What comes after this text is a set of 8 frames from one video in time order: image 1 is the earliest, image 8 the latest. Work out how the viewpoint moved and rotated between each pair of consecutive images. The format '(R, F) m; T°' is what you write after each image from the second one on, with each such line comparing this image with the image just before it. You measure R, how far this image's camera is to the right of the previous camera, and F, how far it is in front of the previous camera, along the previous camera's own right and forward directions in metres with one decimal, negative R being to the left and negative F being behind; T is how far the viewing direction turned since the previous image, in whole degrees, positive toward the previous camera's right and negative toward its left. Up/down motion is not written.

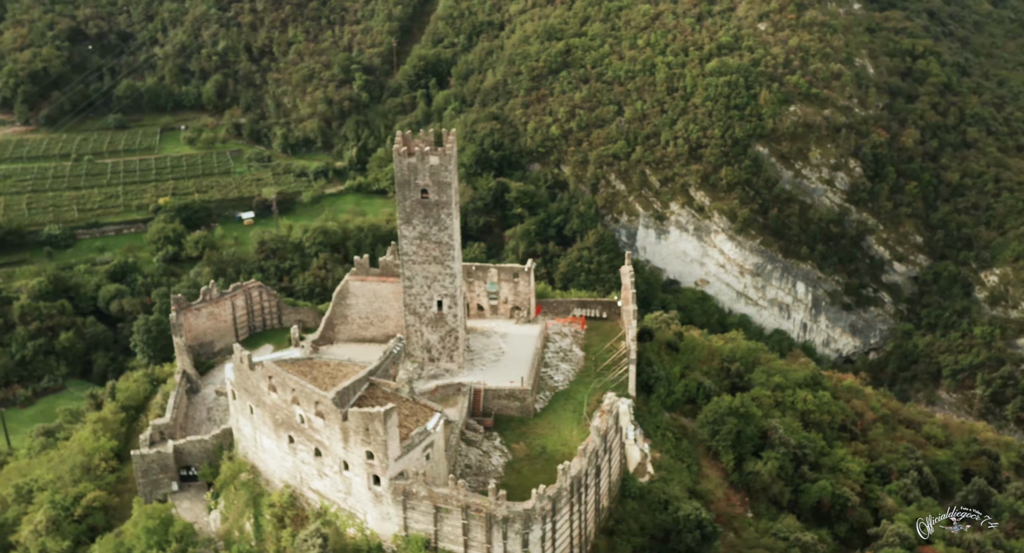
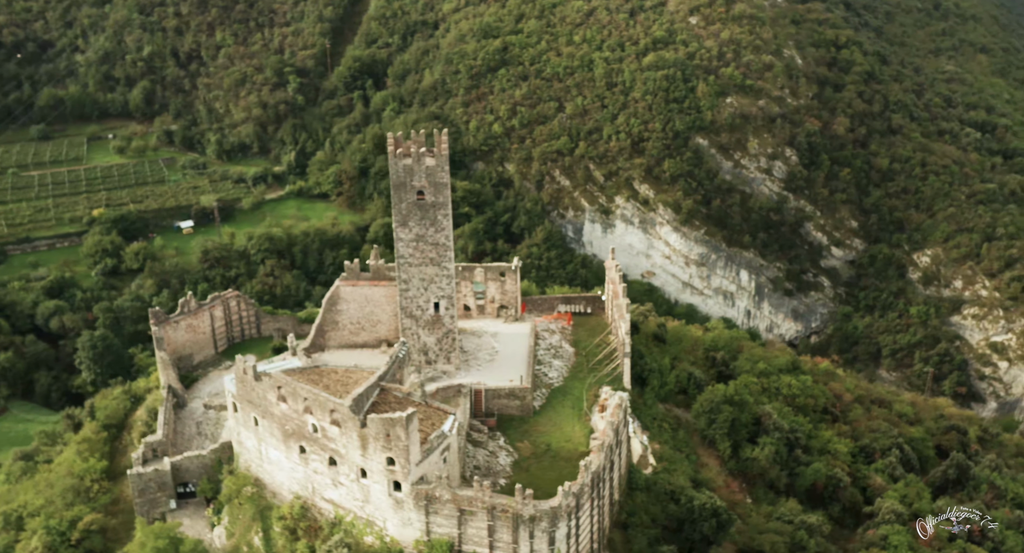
(-1.5, +0.2) m; +4°
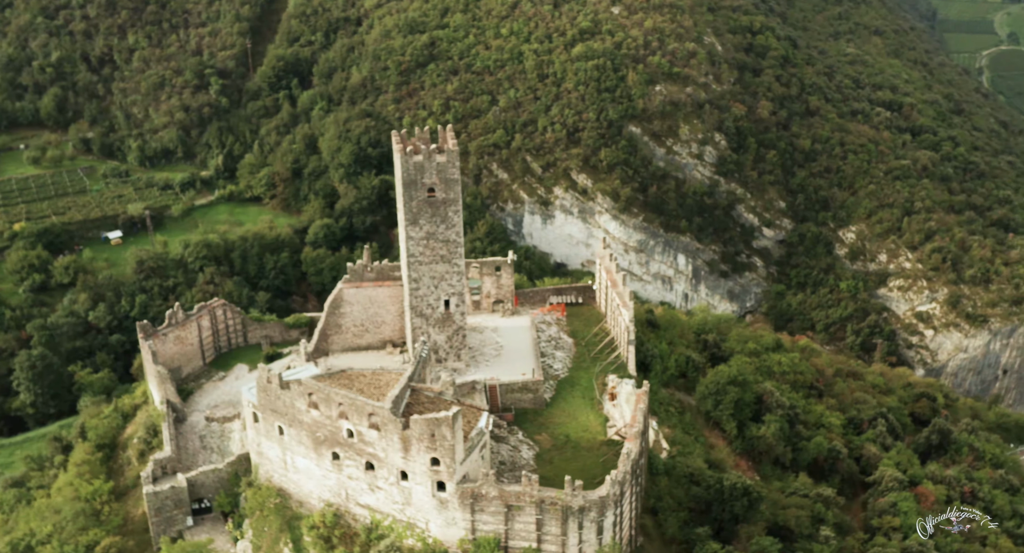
(-2.1, +0.3) m; +4°
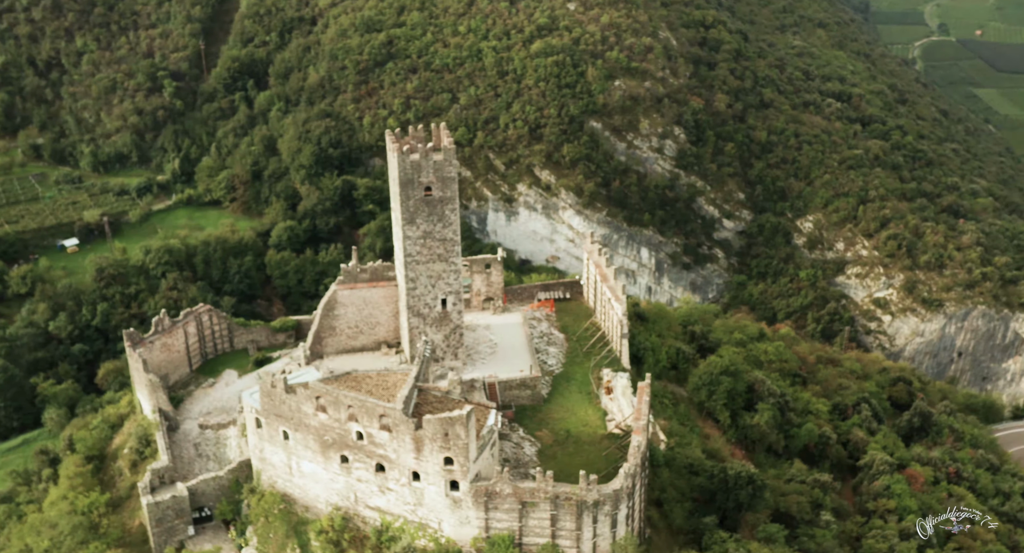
(-1.0, +0.1) m; +2°
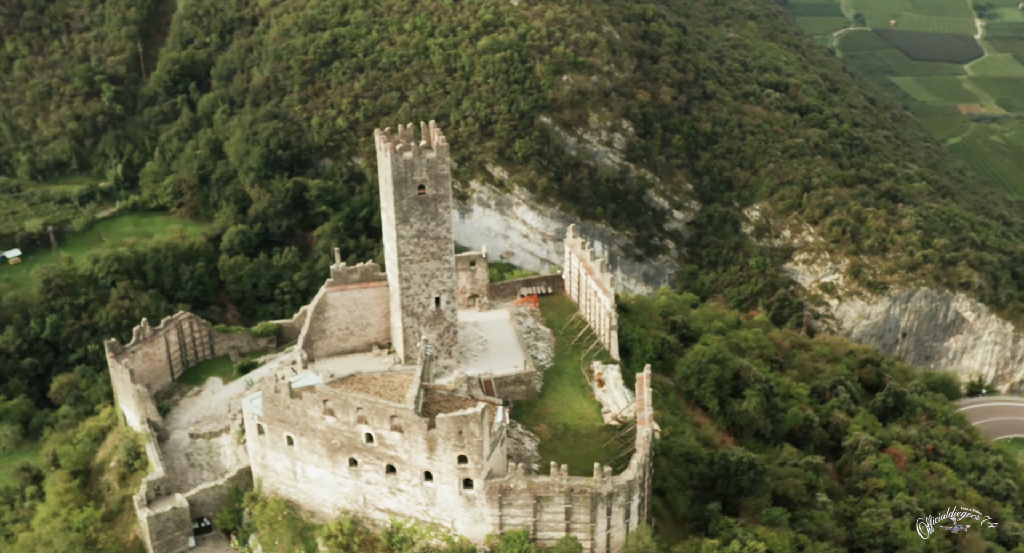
(-1.2, 0.0) m; +3°
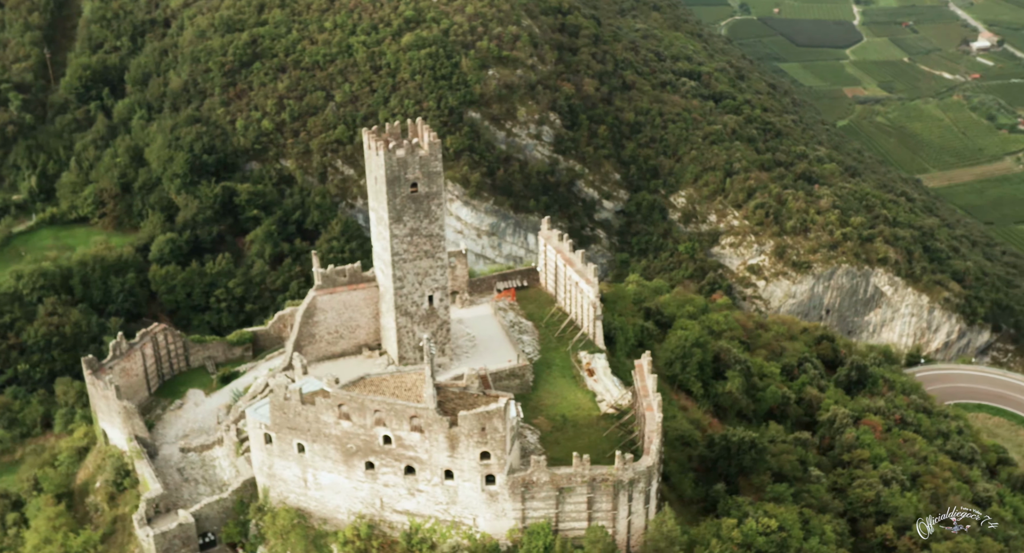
(-1.7, 0.0) m; +4°
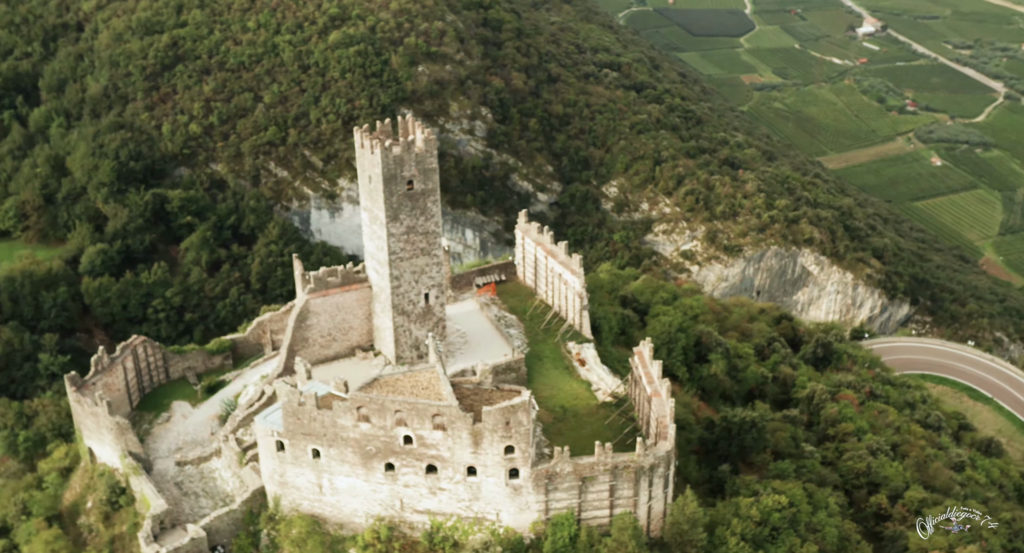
(-1.6, 0.0) m; +4°
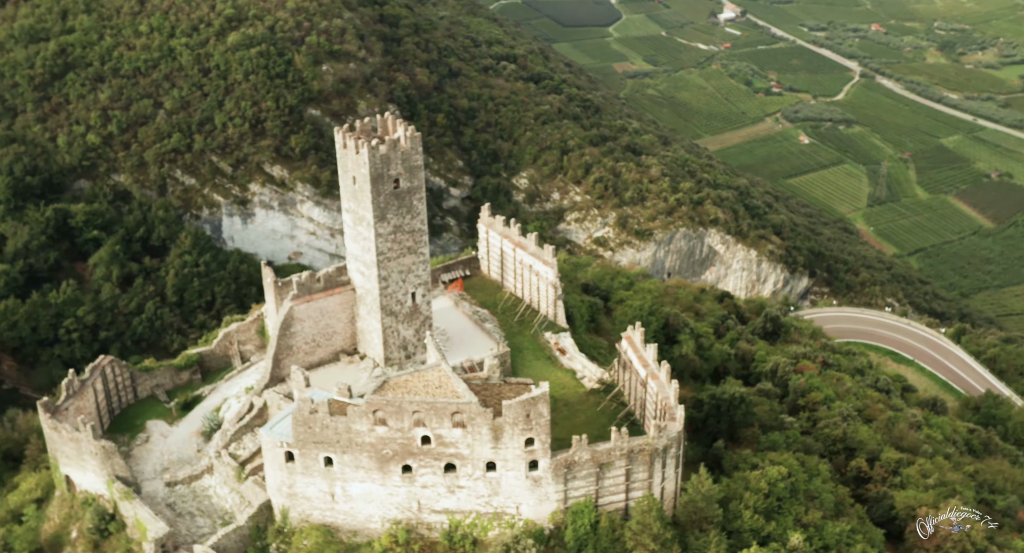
(-1.9, -0.1) m; +5°
